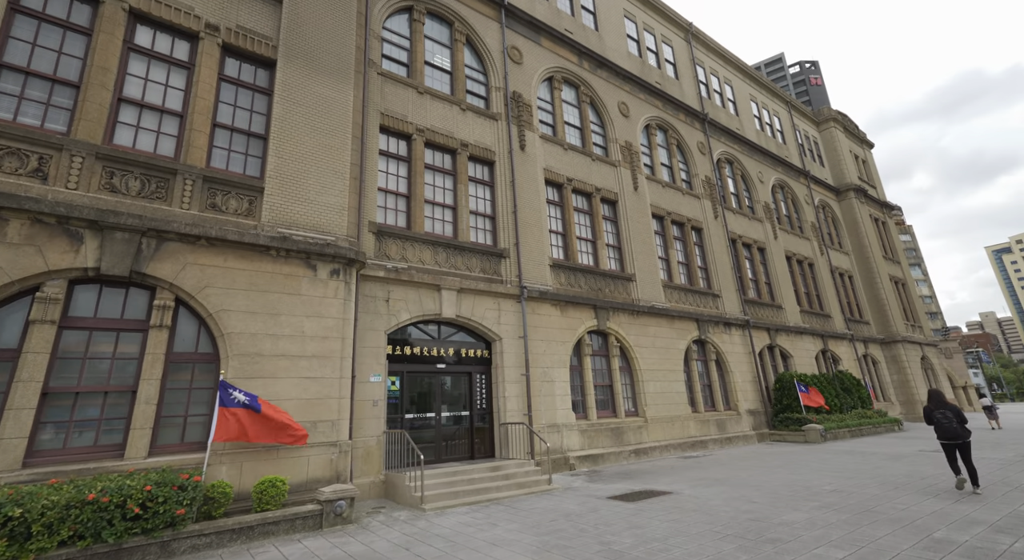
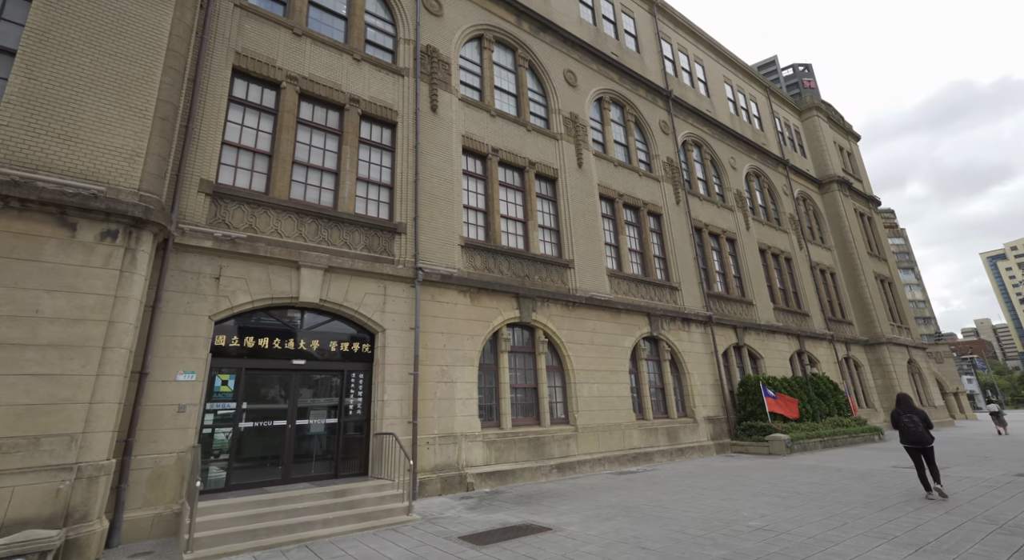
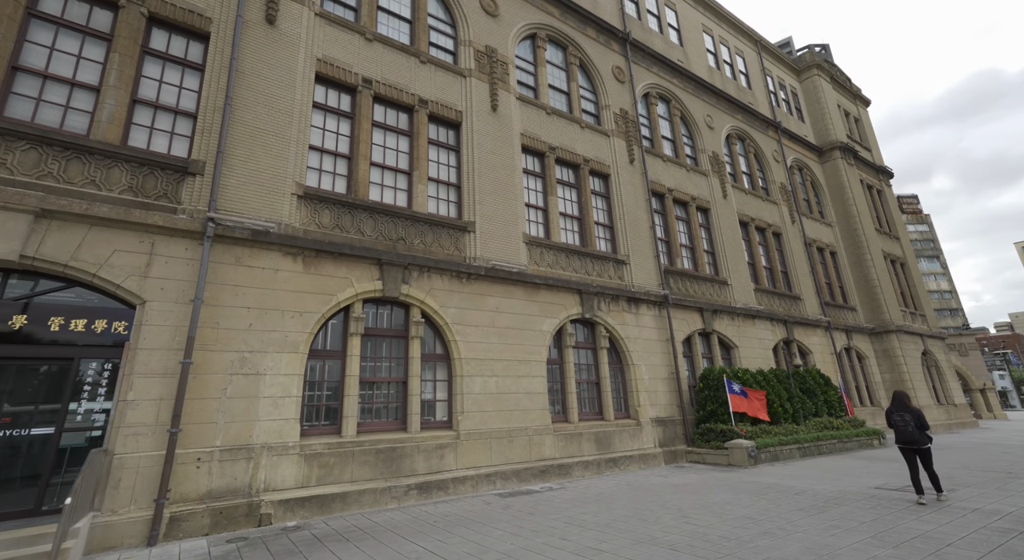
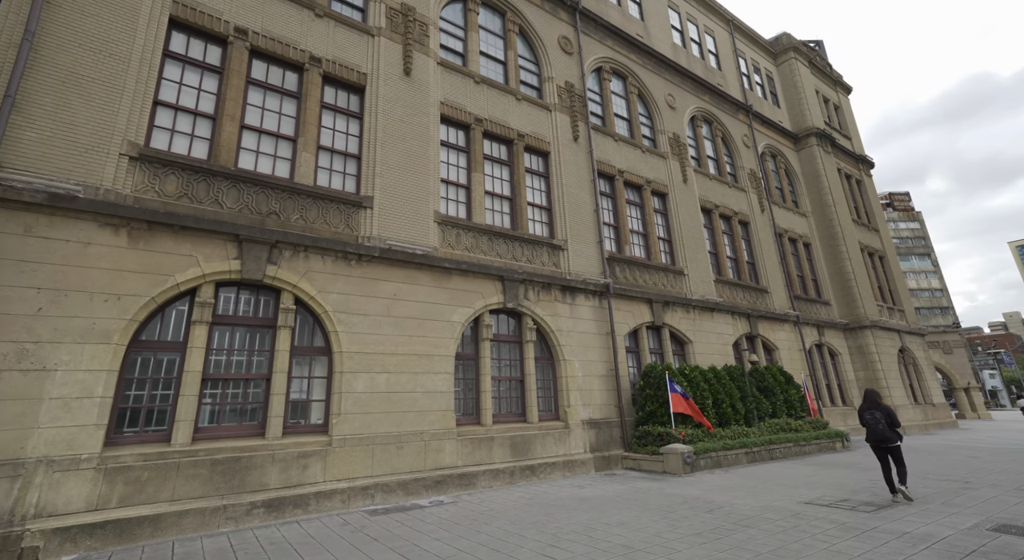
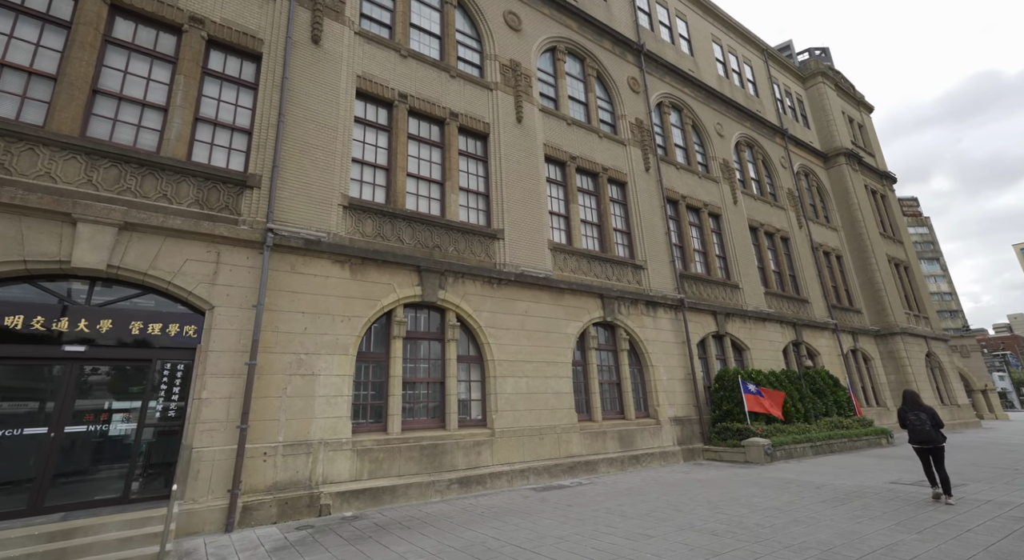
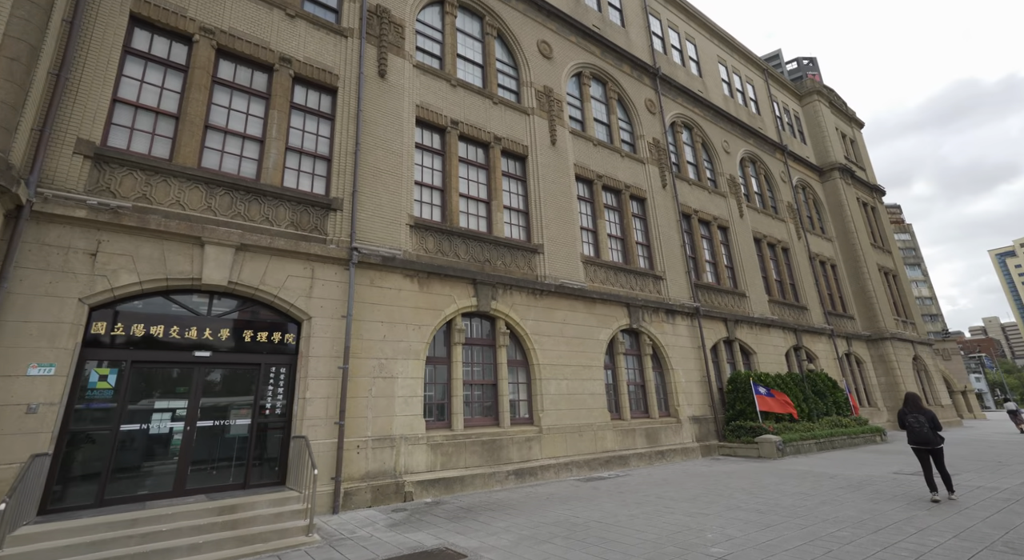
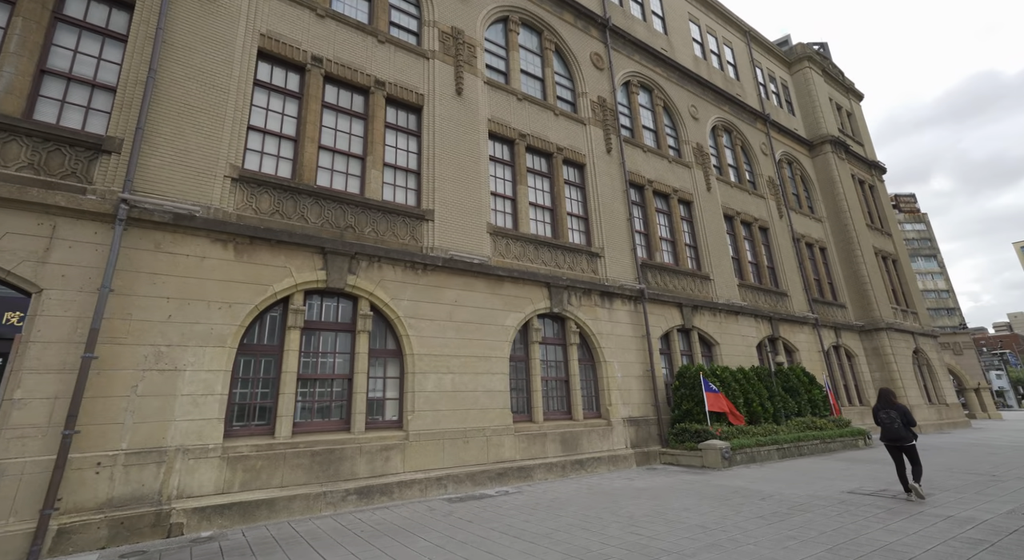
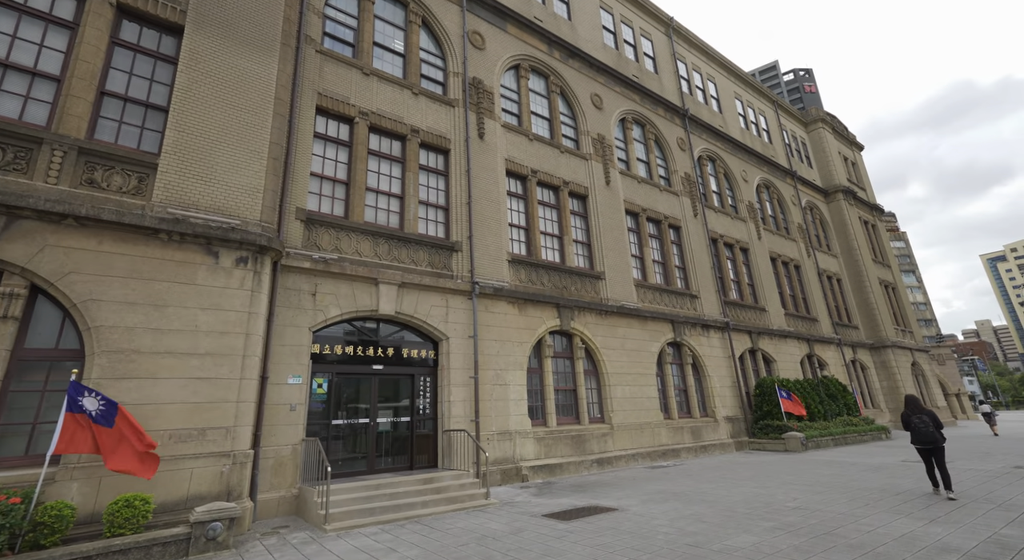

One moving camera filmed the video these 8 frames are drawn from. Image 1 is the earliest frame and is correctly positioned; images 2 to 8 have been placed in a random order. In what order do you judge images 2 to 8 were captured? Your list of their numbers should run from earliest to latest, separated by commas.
8, 2, 6, 5, 3, 7, 4
